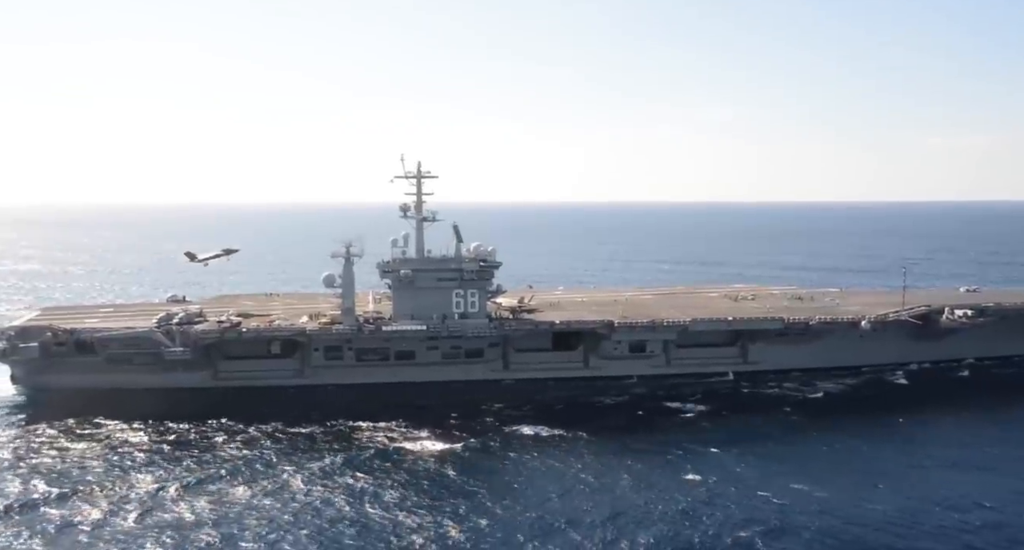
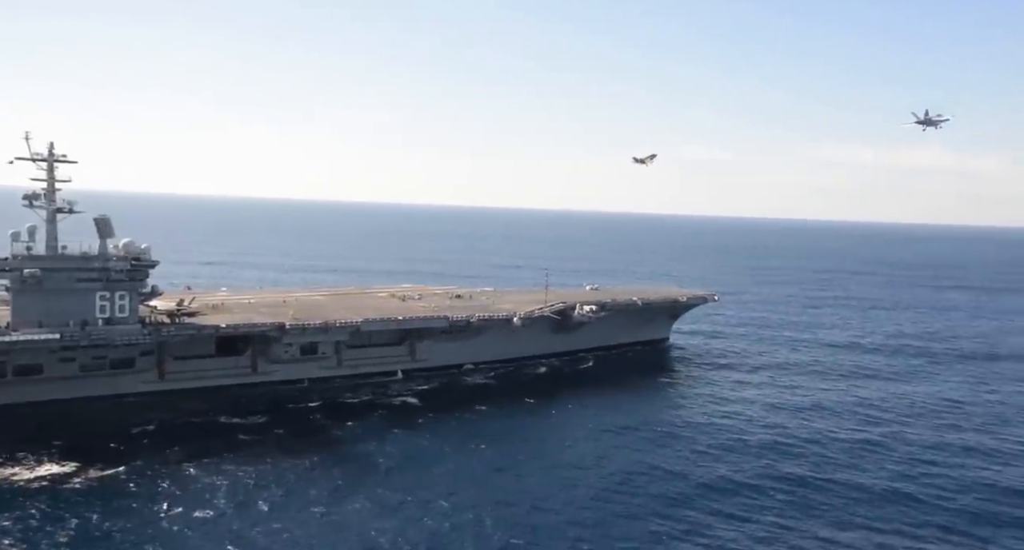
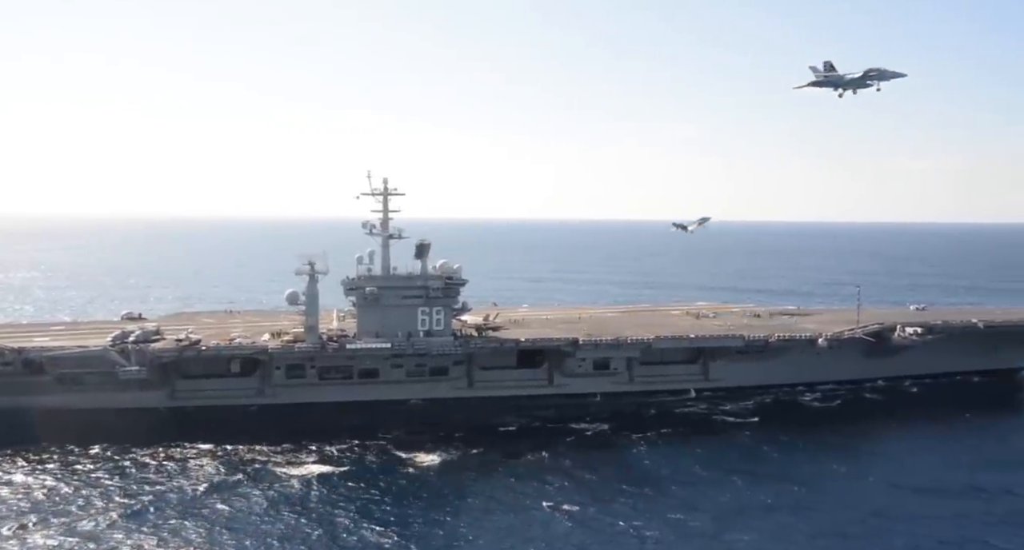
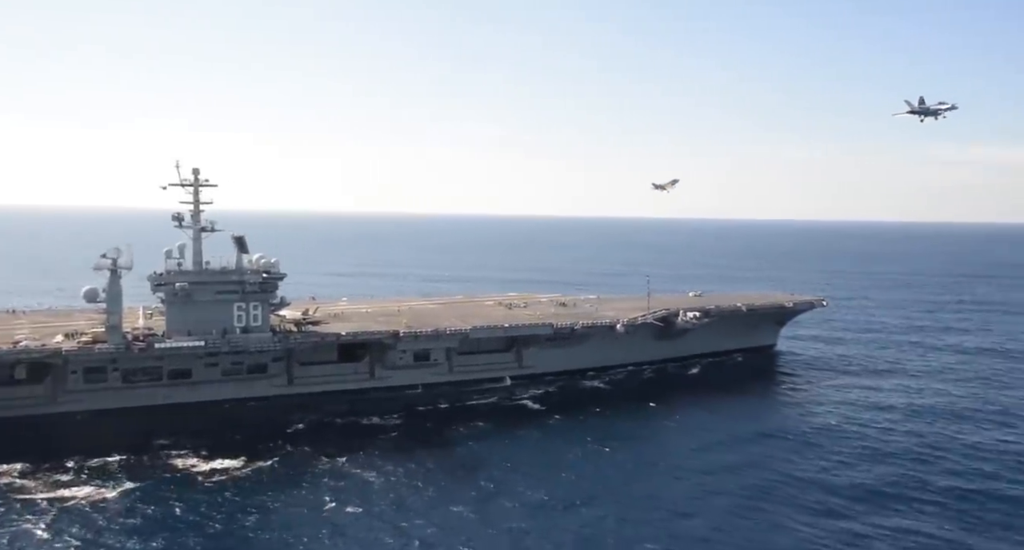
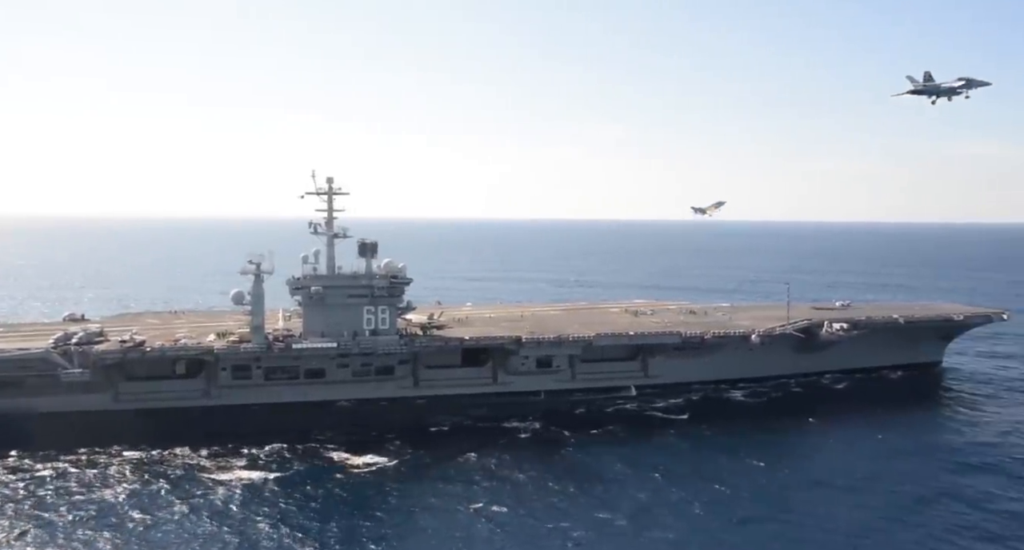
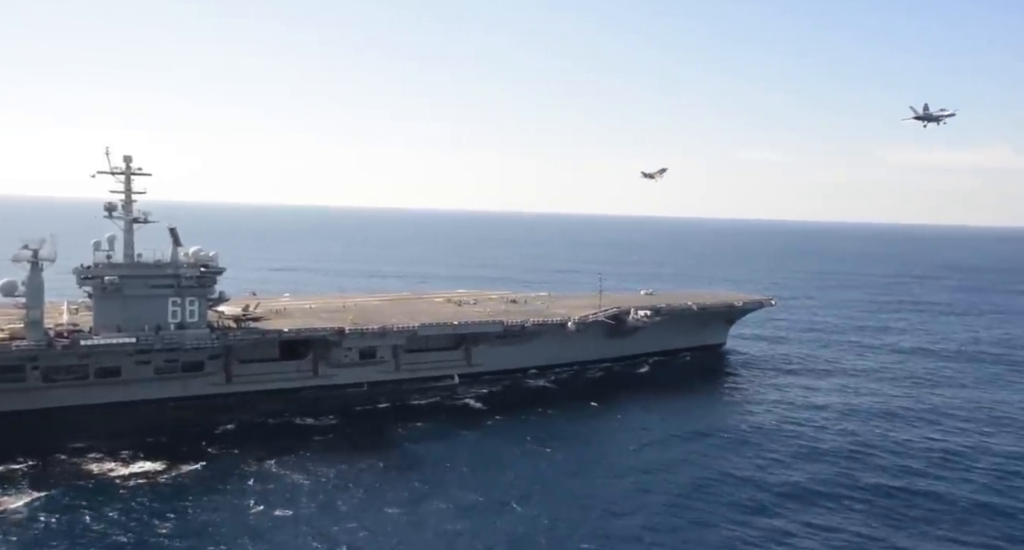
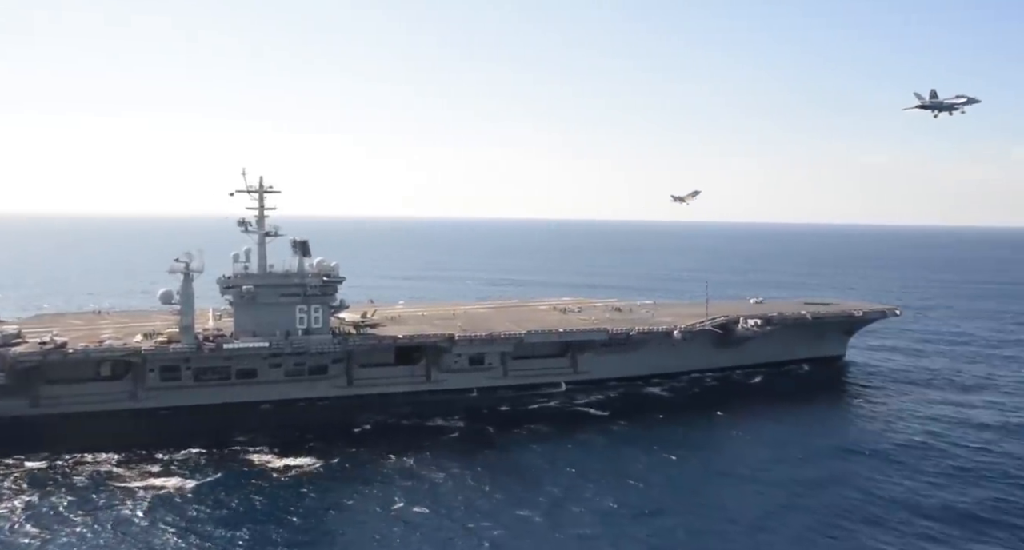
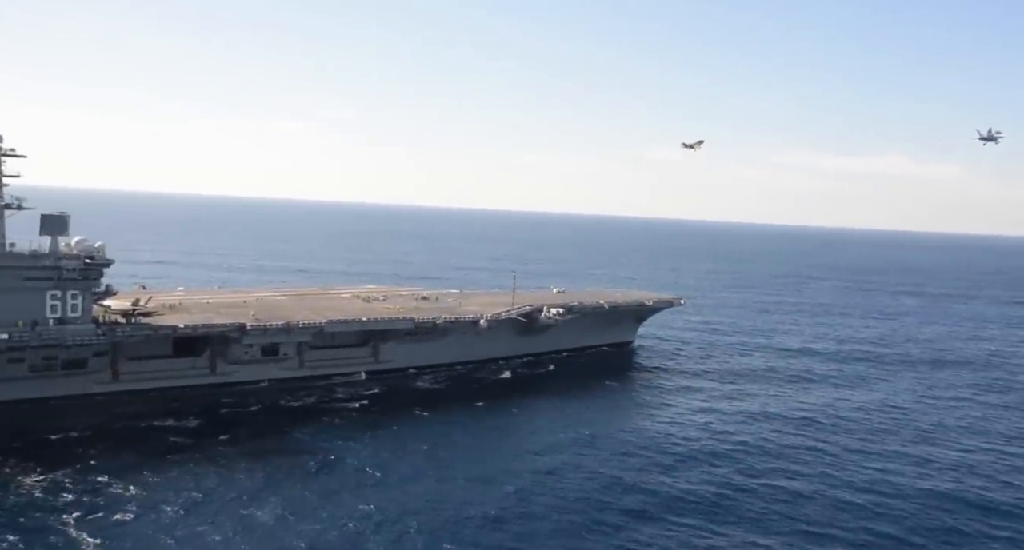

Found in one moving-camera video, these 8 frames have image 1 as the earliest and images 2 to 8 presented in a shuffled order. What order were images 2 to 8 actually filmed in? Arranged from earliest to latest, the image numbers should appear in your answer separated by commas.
3, 5, 7, 4, 6, 2, 8
